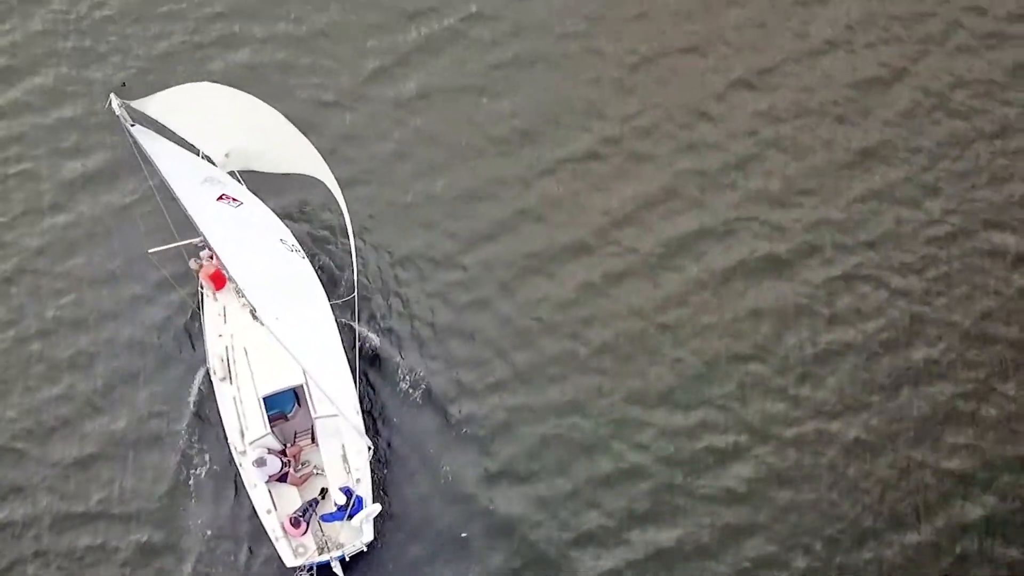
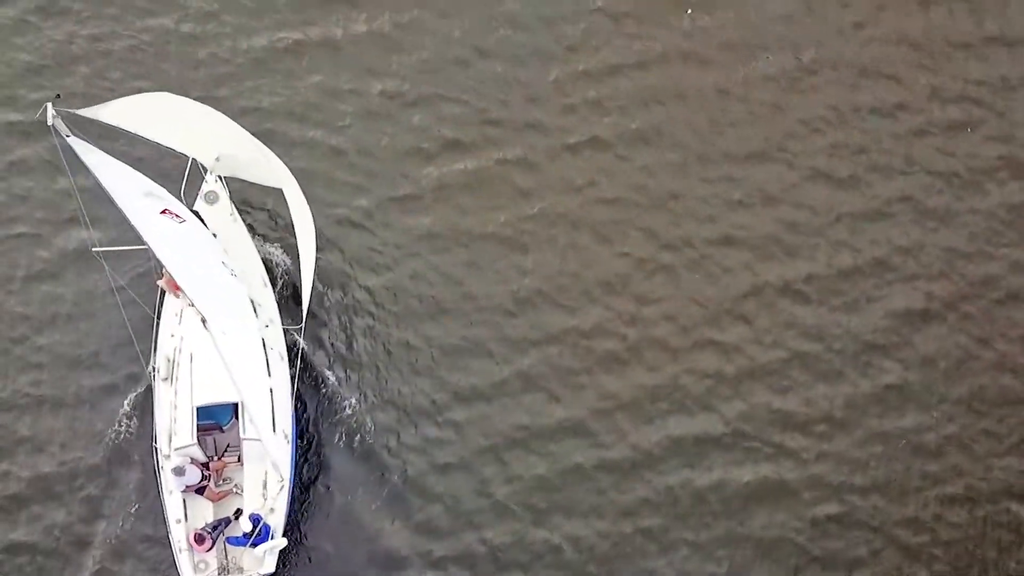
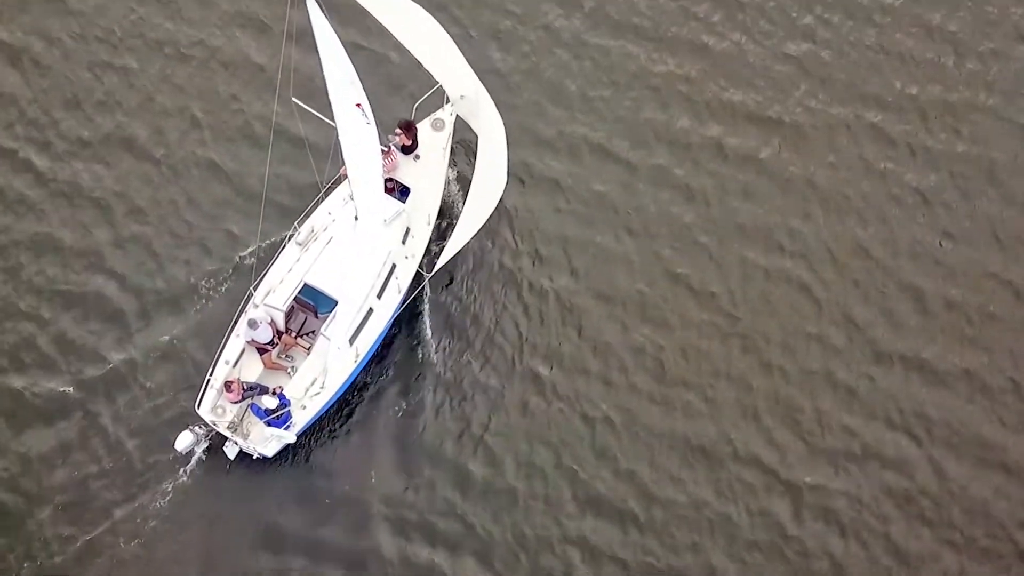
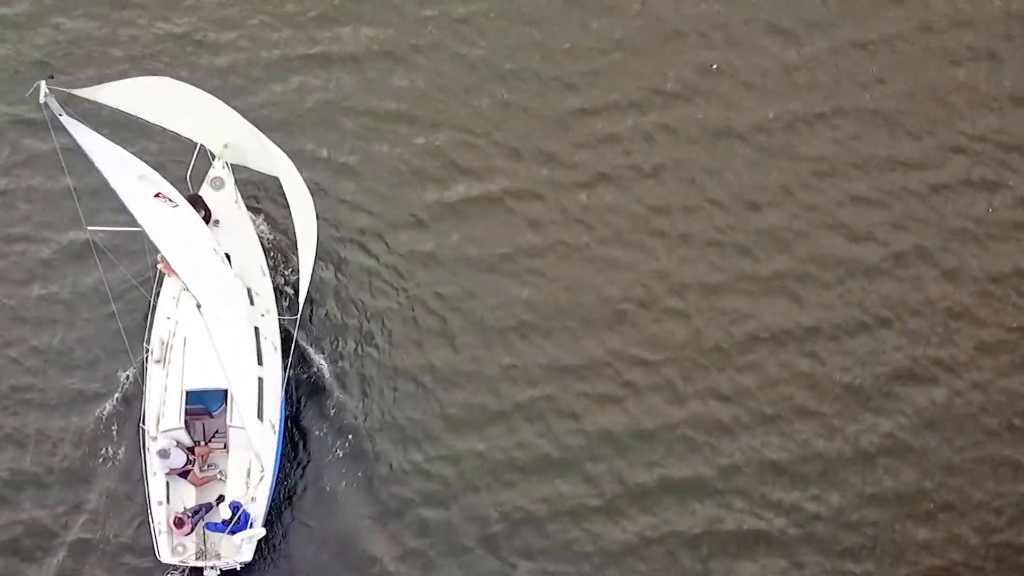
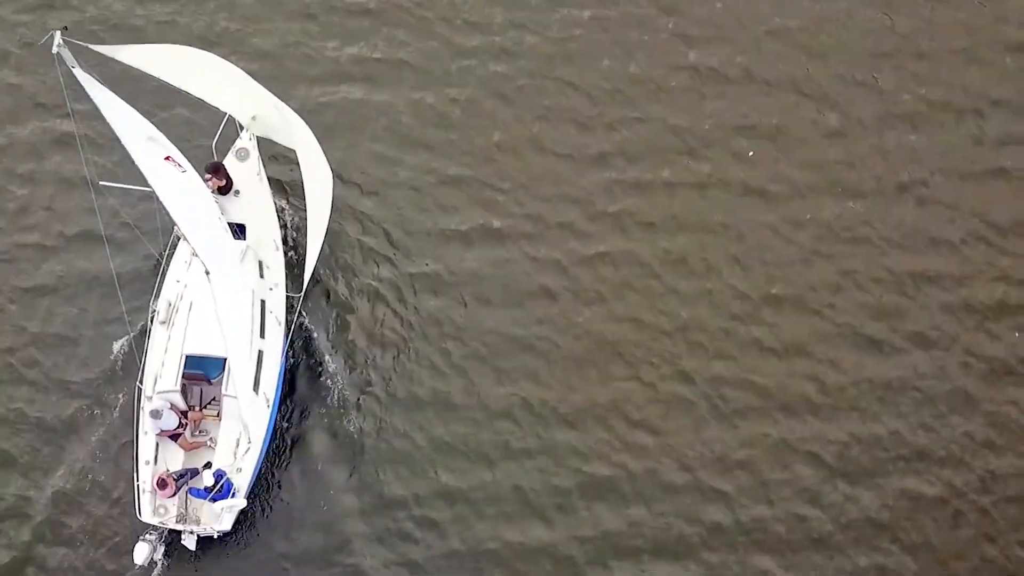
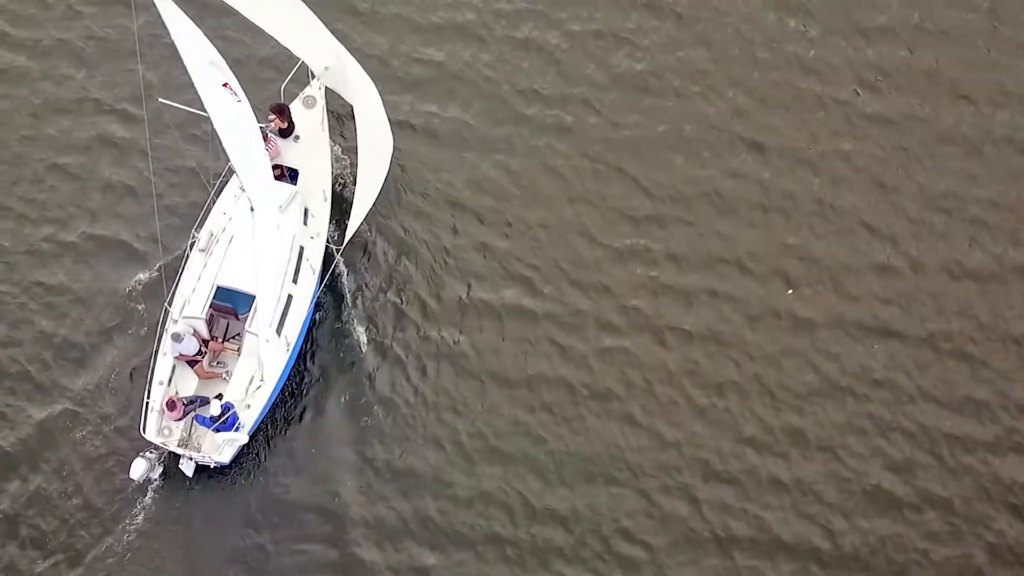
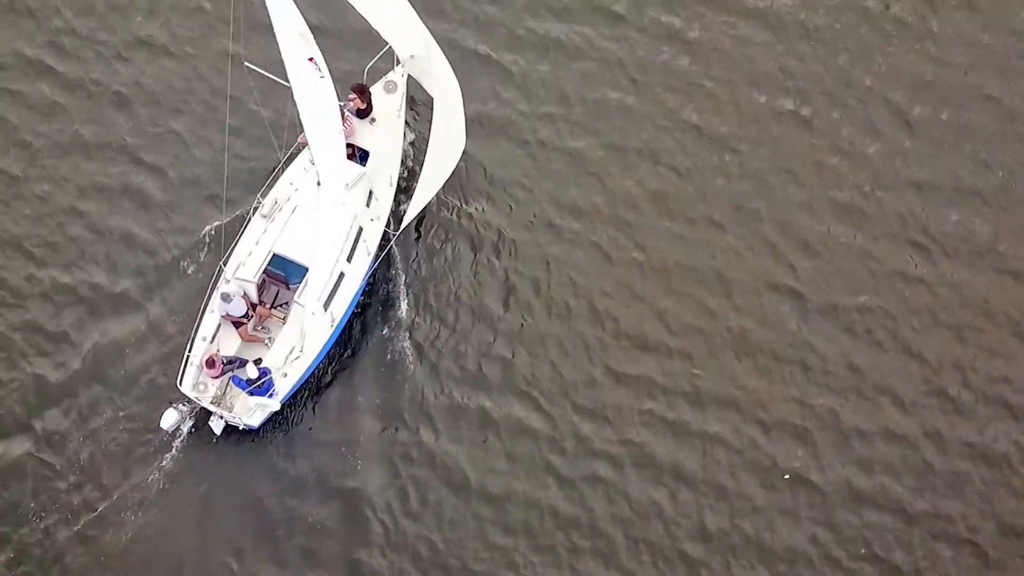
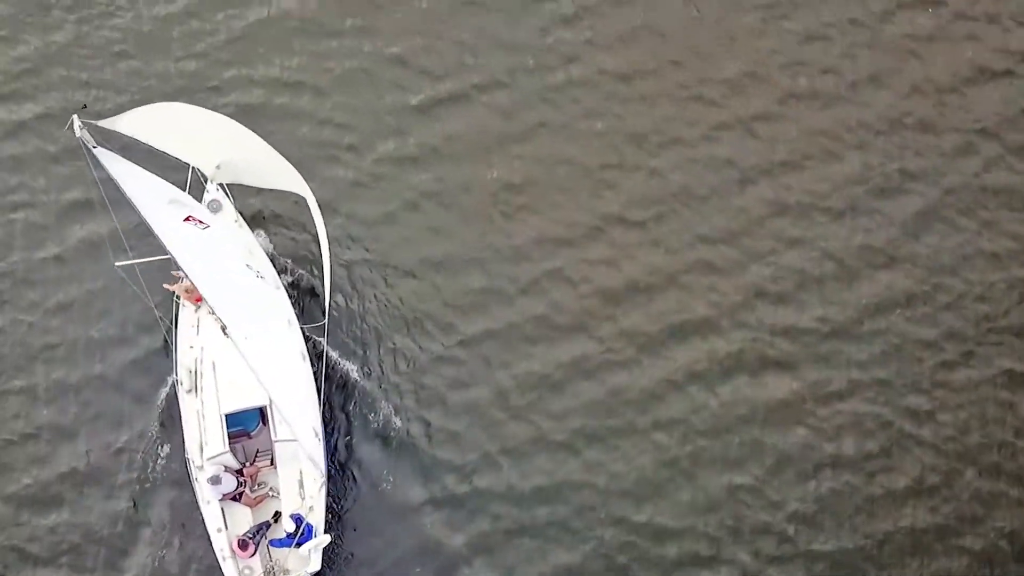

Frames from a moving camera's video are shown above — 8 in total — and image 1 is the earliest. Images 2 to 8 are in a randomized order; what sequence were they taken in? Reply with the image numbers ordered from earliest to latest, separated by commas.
8, 2, 4, 5, 6, 7, 3
